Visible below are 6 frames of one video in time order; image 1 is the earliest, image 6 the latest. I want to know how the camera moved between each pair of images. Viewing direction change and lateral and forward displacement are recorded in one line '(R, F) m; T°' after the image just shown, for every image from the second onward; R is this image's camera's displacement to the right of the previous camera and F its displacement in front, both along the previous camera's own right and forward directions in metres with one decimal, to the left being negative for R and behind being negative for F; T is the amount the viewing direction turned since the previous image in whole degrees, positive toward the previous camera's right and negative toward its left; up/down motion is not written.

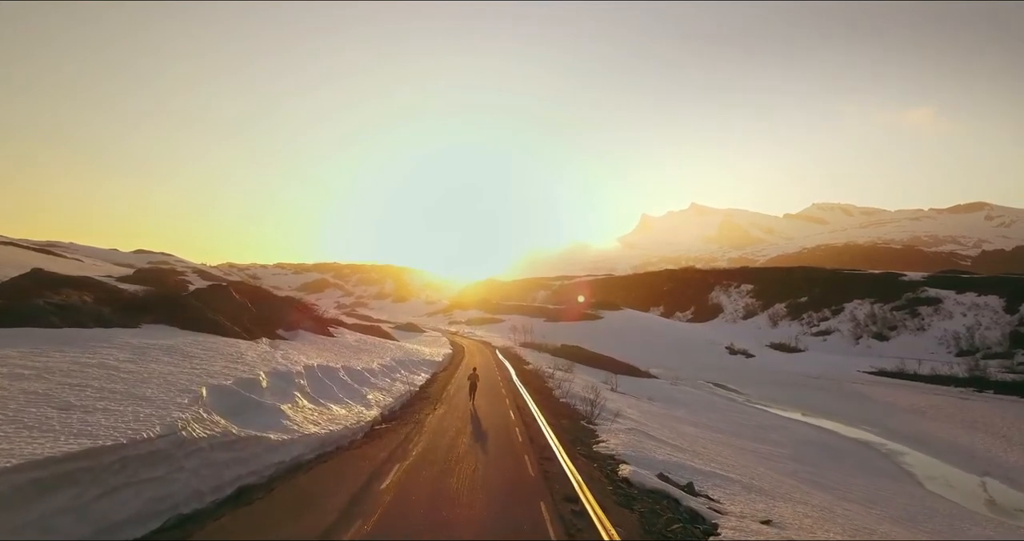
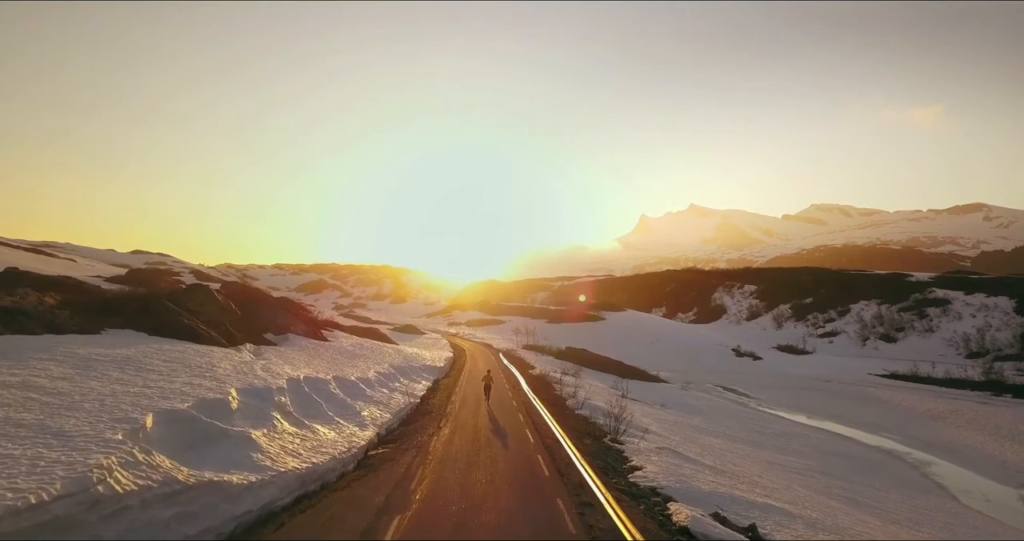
(-0.4, +1.9) m; 0°
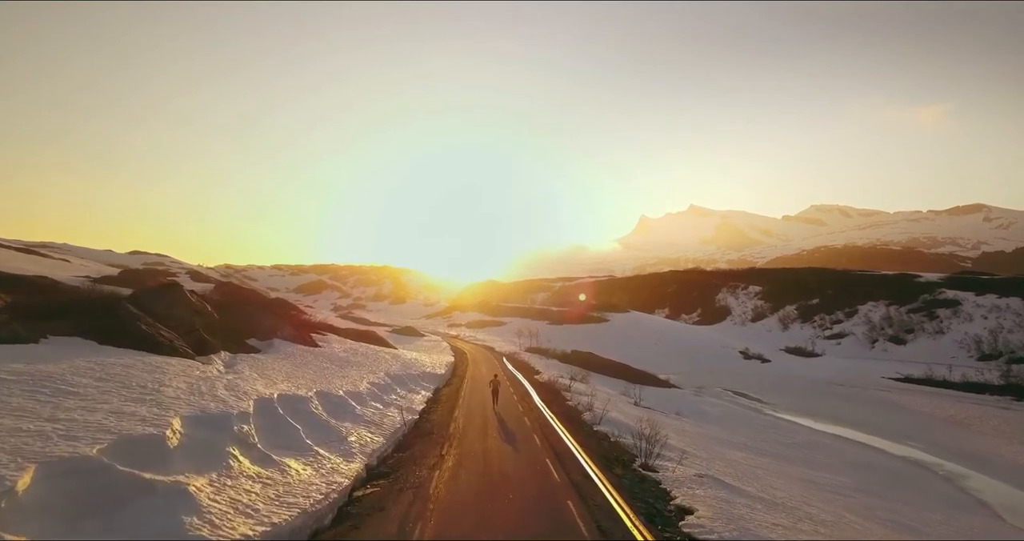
(-0.3, +2.0) m; 0°
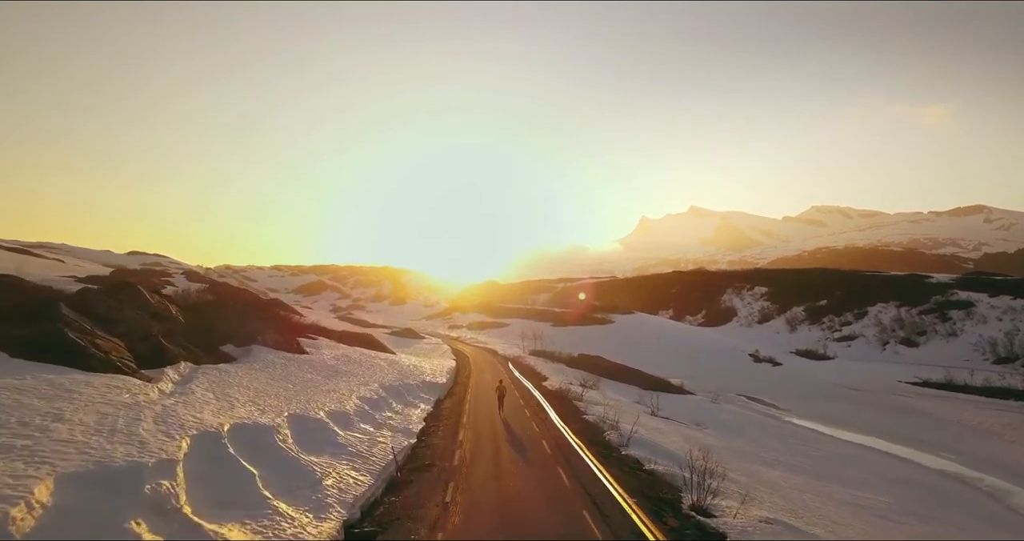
(-0.4, +2.4) m; 0°
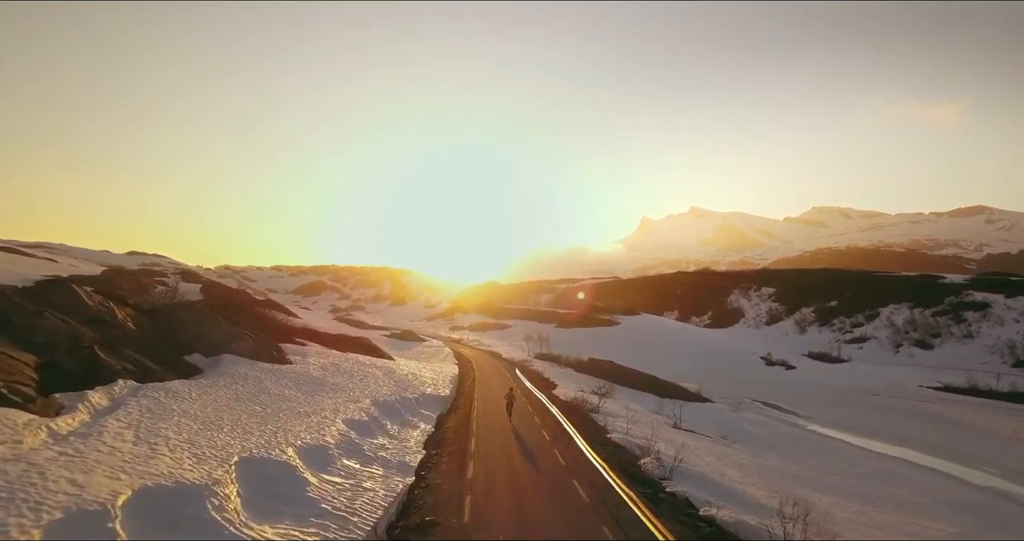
(-0.4, +2.6) m; 0°
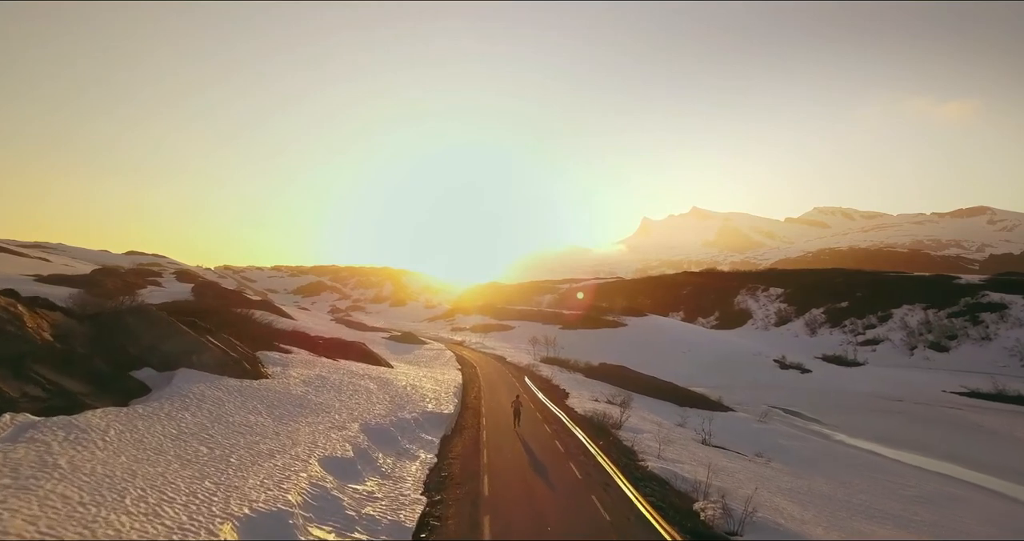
(-0.4, +2.7) m; 0°
